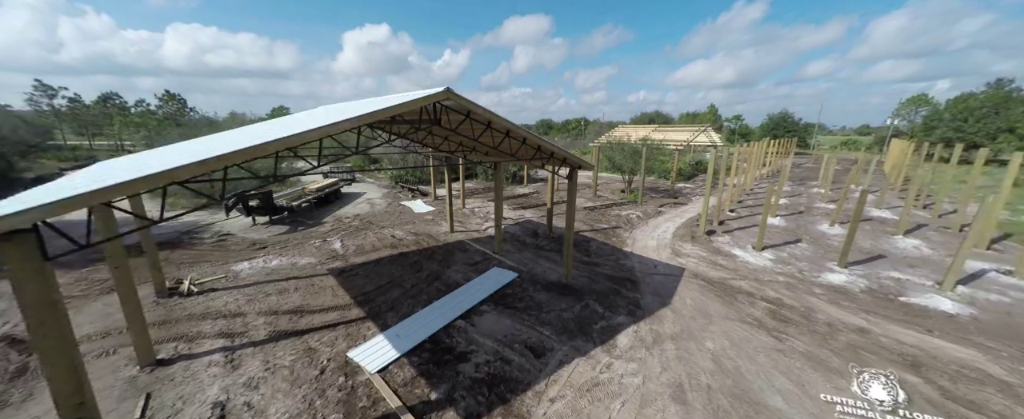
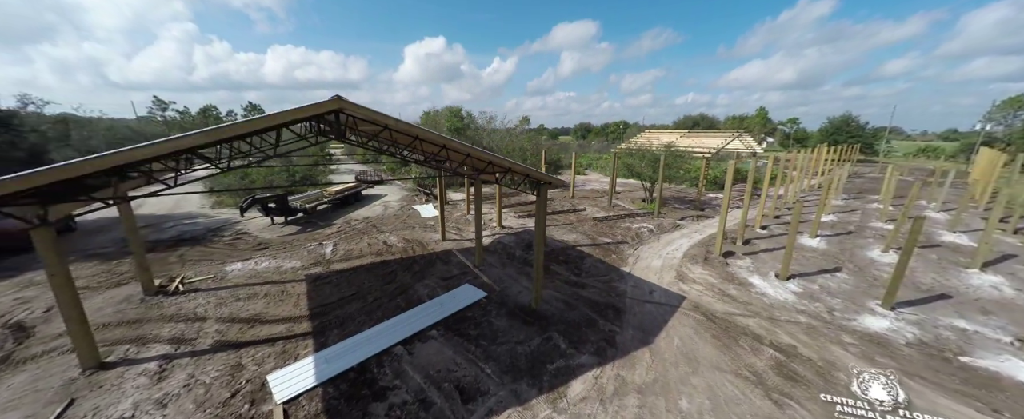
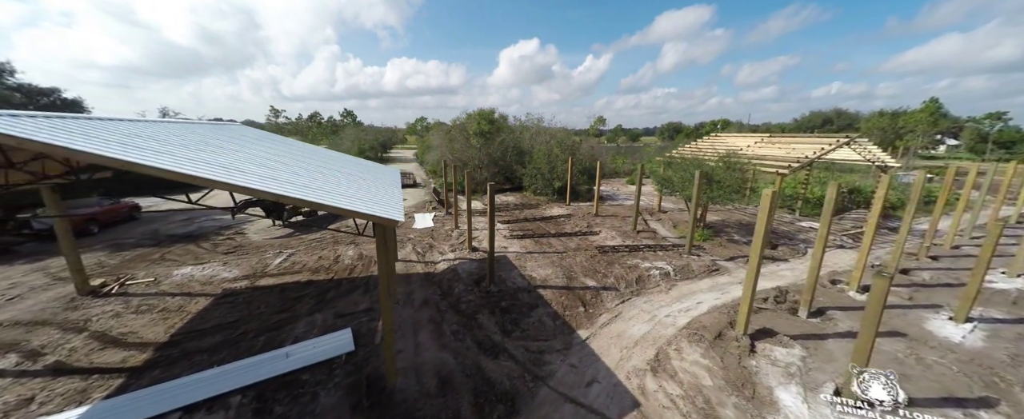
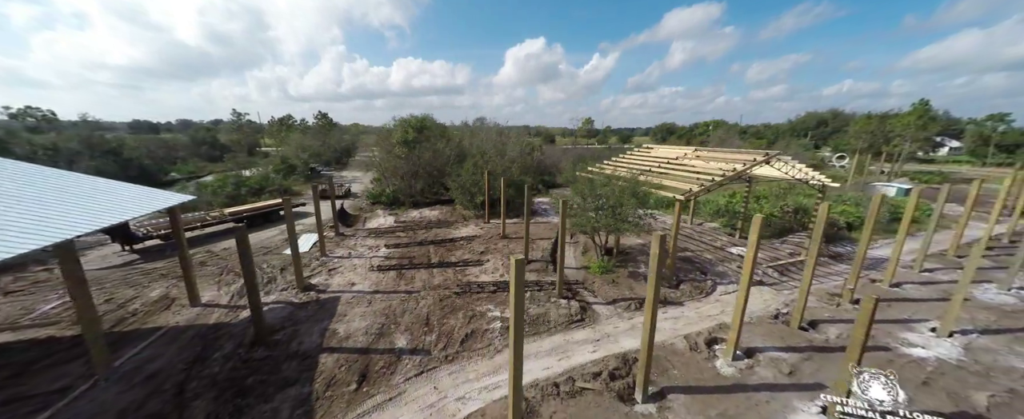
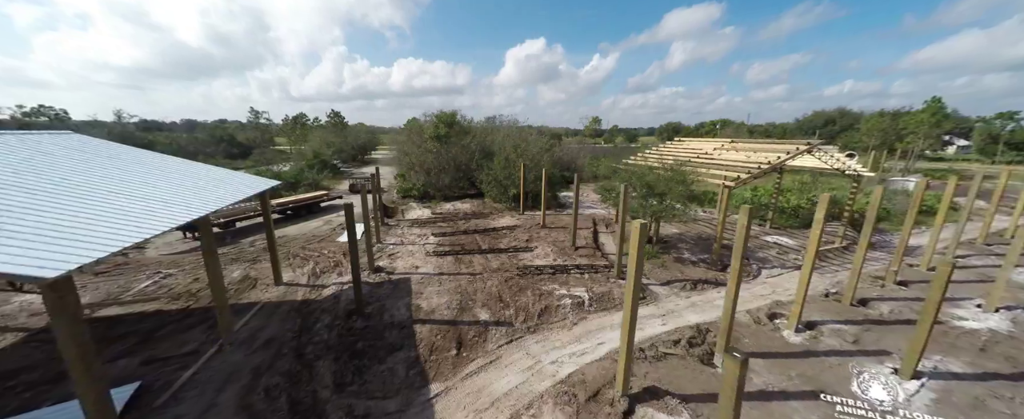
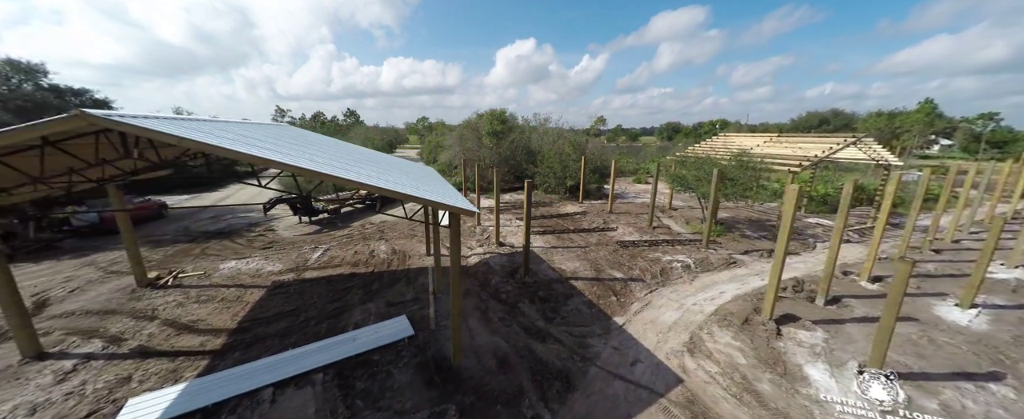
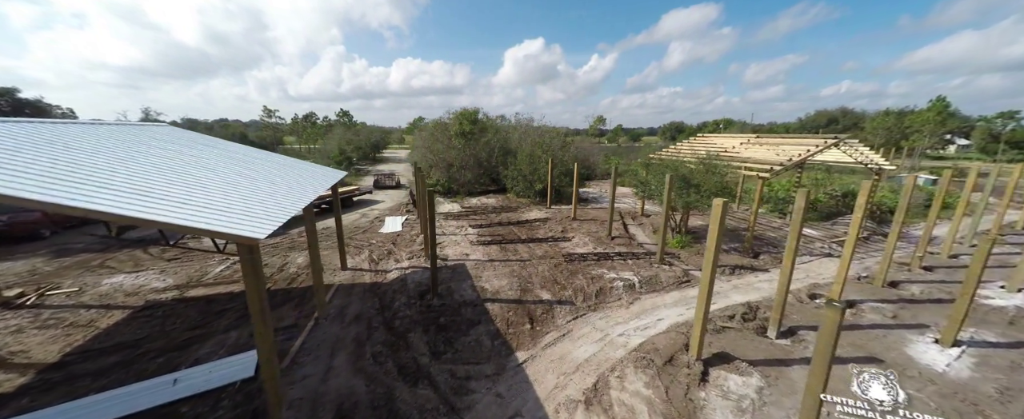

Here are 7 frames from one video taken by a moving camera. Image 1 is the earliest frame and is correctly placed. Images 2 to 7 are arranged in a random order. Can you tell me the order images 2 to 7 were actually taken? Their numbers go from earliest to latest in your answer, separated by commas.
2, 6, 3, 7, 5, 4
